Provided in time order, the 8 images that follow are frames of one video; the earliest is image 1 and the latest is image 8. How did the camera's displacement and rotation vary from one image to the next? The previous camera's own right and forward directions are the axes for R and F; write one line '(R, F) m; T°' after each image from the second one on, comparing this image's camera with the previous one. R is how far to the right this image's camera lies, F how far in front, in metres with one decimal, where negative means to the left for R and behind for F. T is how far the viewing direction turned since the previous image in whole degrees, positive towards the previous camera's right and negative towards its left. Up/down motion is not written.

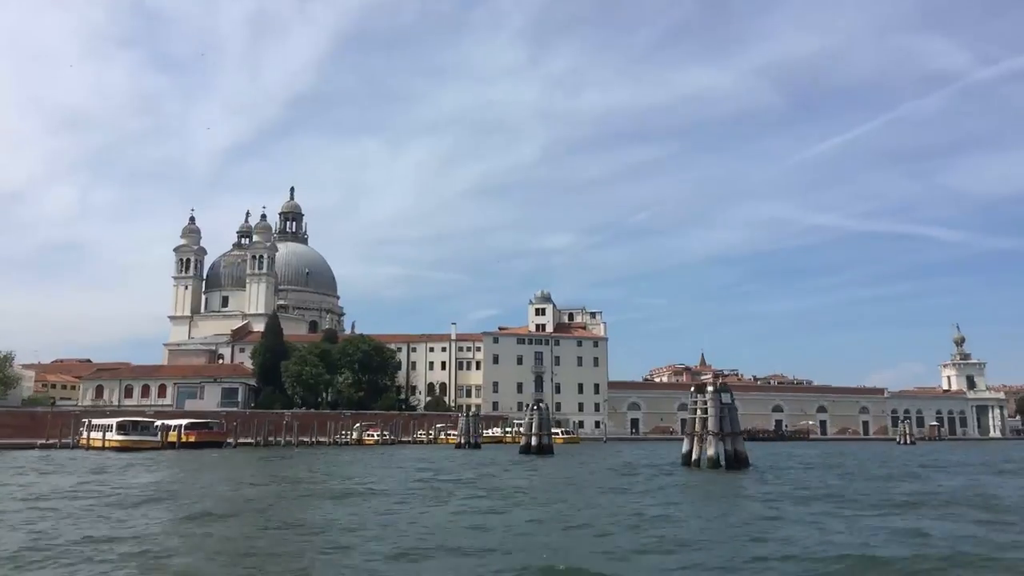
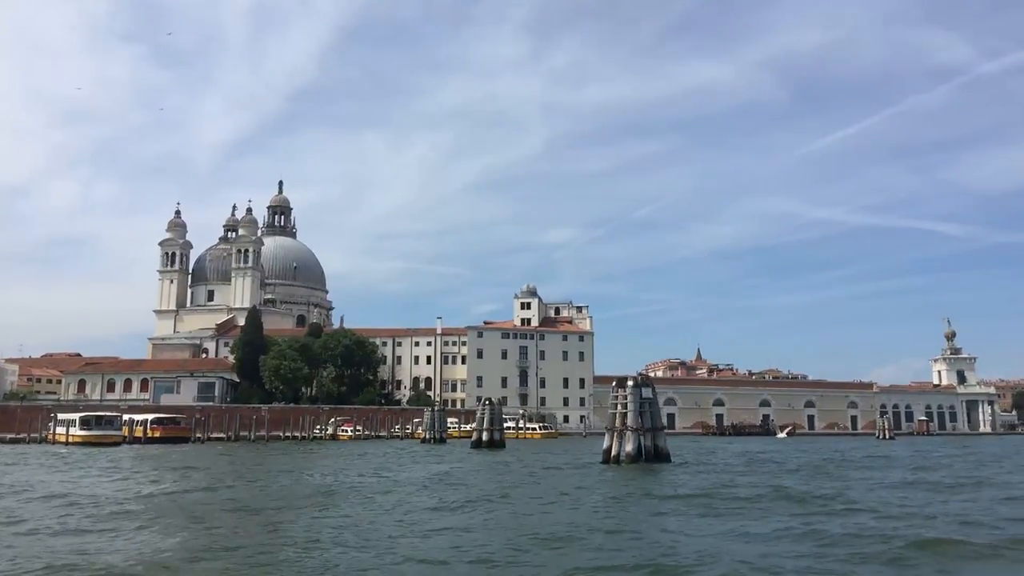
(+1.7, +0.4) m; 0°
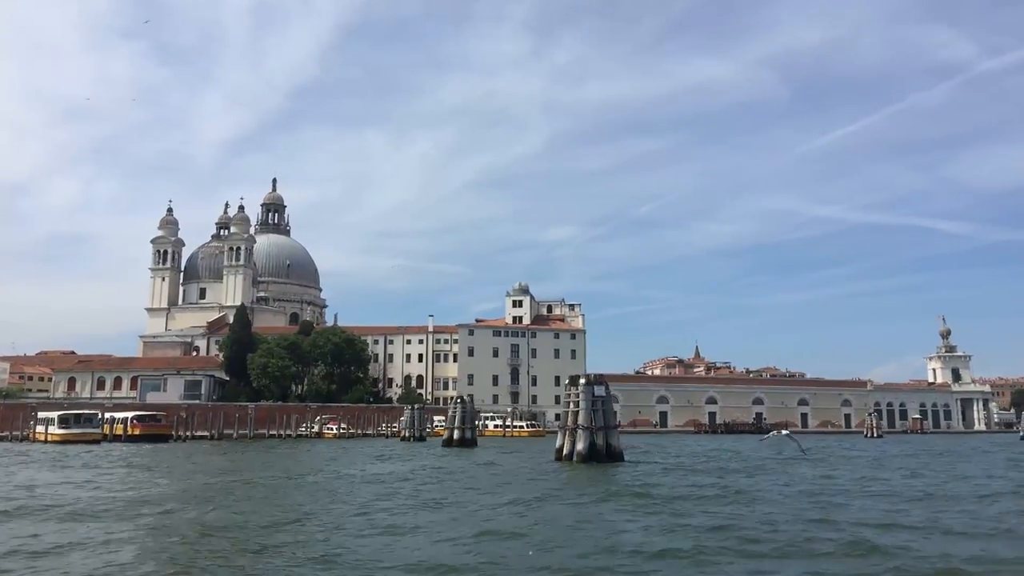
(+1.0, +0.2) m; 0°
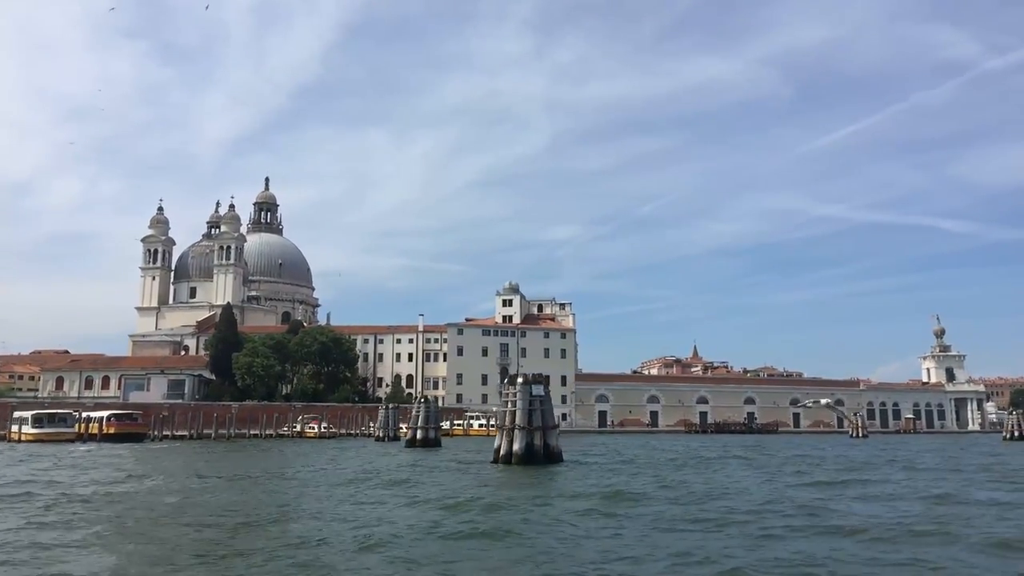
(+1.2, +0.3) m; 0°
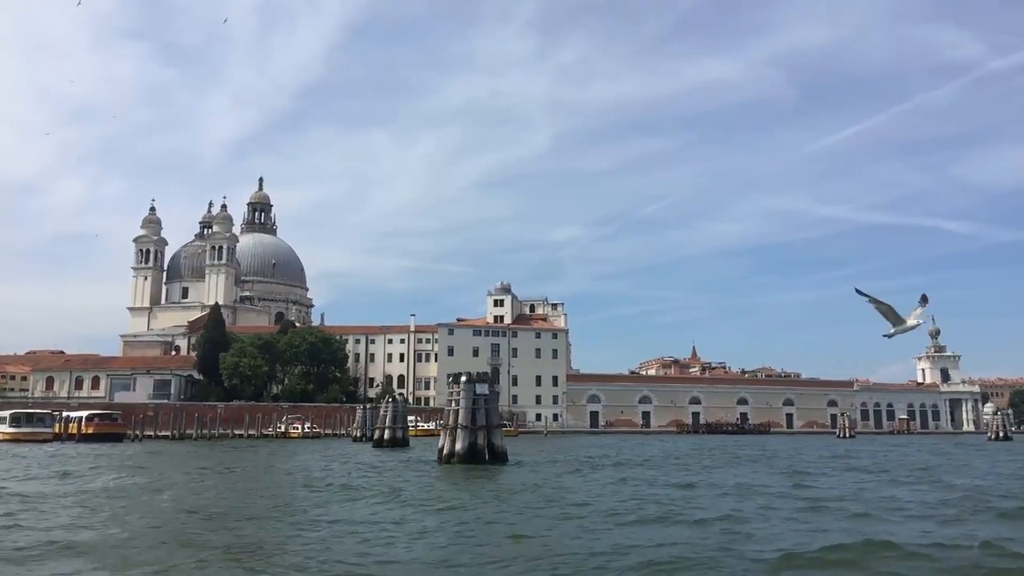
(+1.1, +0.2) m; 0°
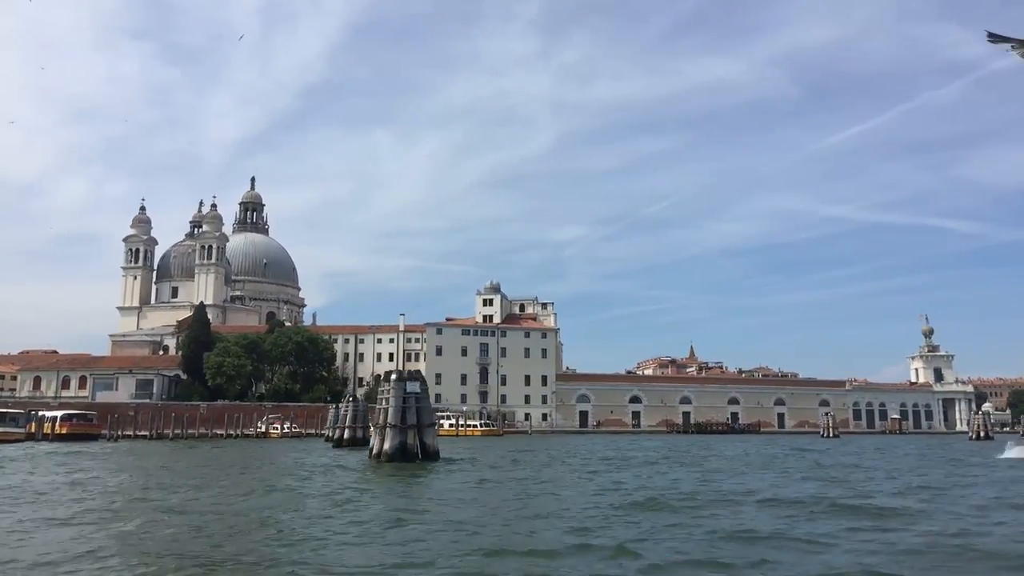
(+1.3, +0.3) m; 0°
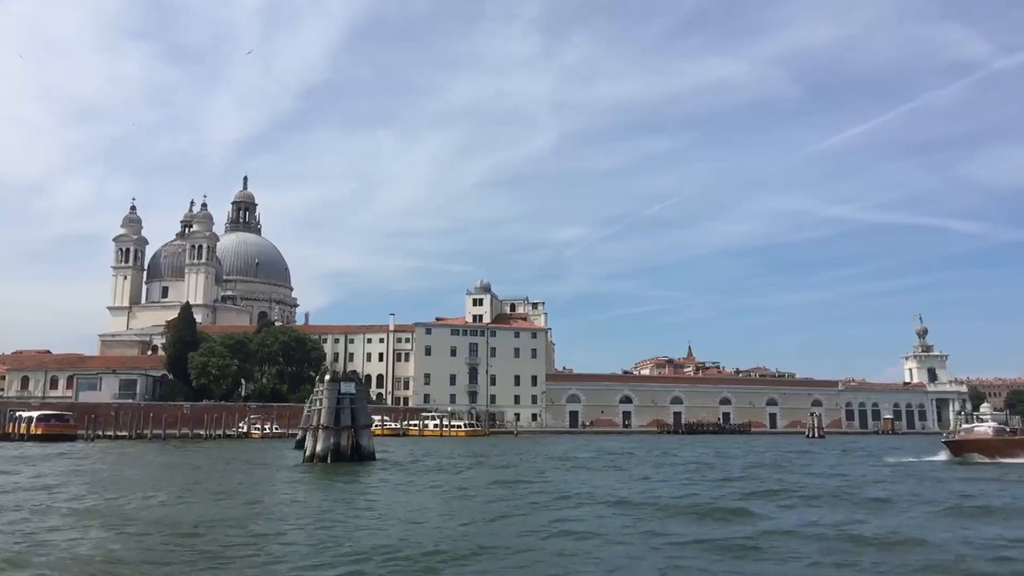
(+1.1, +0.3) m; 0°
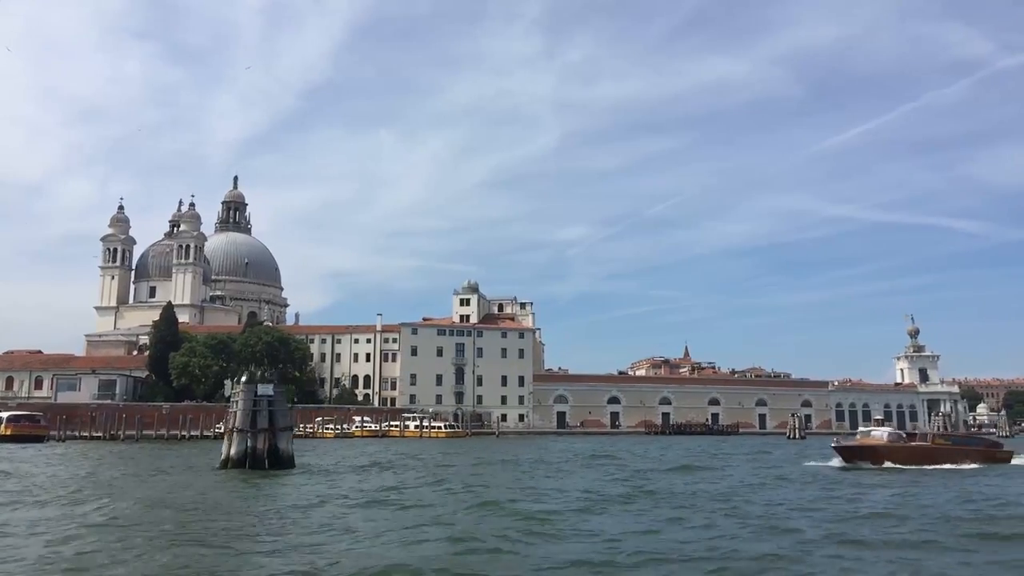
(+1.4, +0.3) m; 0°
